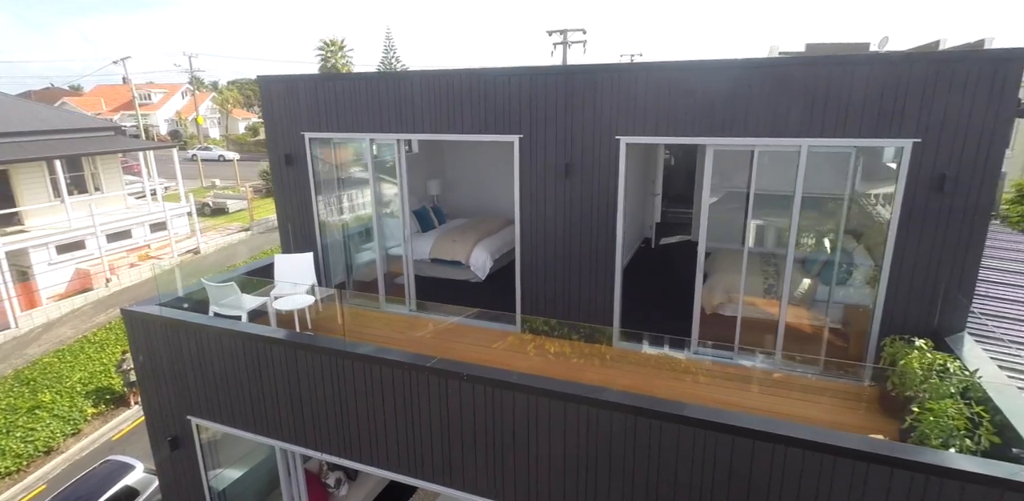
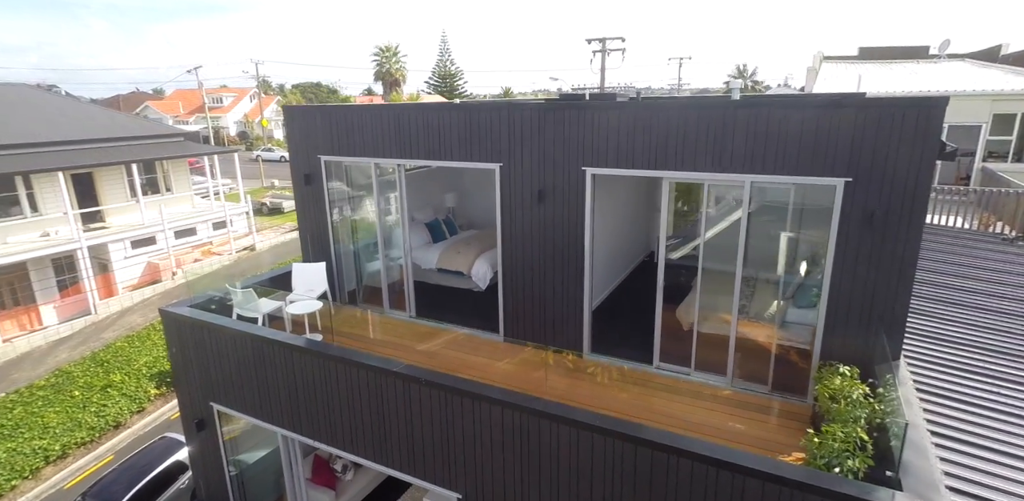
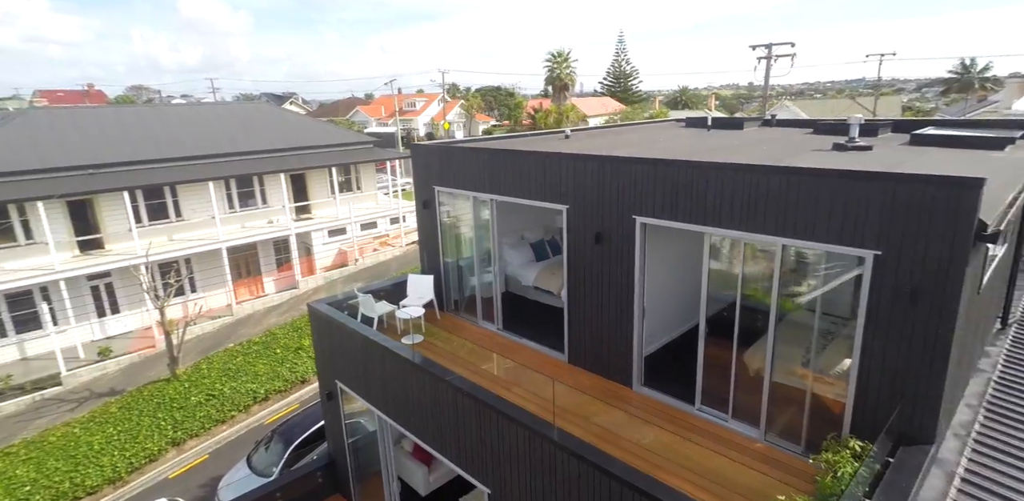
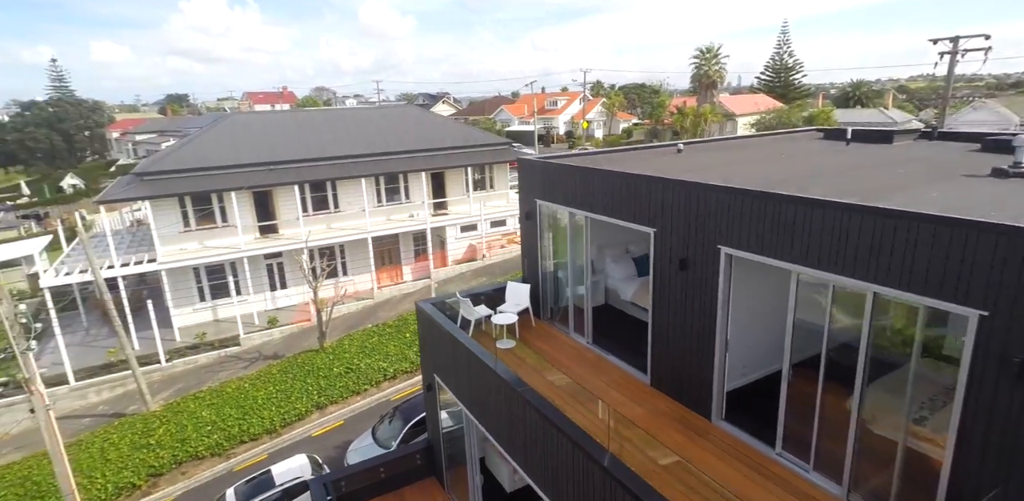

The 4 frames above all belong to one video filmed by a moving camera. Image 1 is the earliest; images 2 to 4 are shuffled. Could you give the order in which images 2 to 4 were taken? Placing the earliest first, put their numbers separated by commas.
2, 3, 4
